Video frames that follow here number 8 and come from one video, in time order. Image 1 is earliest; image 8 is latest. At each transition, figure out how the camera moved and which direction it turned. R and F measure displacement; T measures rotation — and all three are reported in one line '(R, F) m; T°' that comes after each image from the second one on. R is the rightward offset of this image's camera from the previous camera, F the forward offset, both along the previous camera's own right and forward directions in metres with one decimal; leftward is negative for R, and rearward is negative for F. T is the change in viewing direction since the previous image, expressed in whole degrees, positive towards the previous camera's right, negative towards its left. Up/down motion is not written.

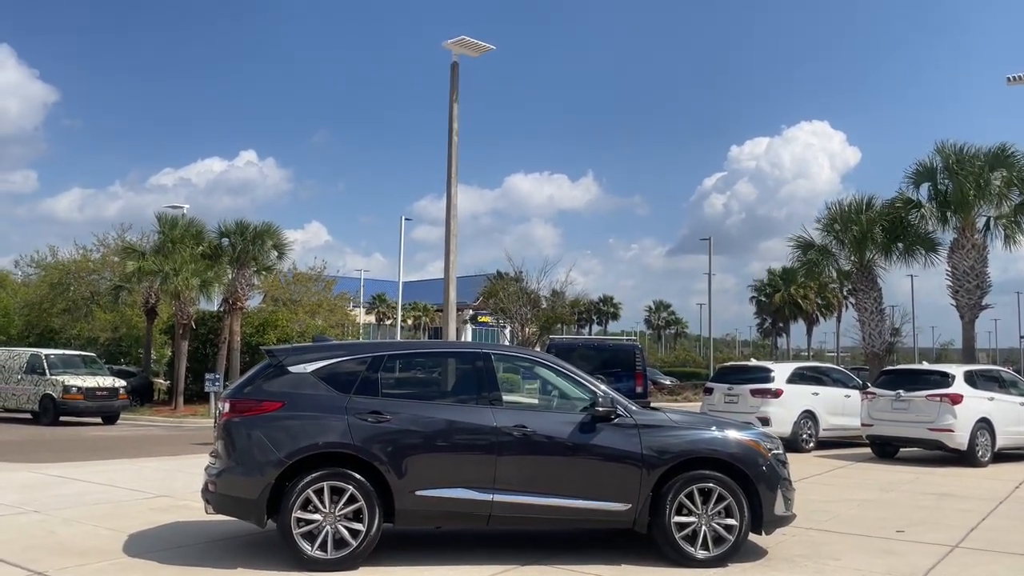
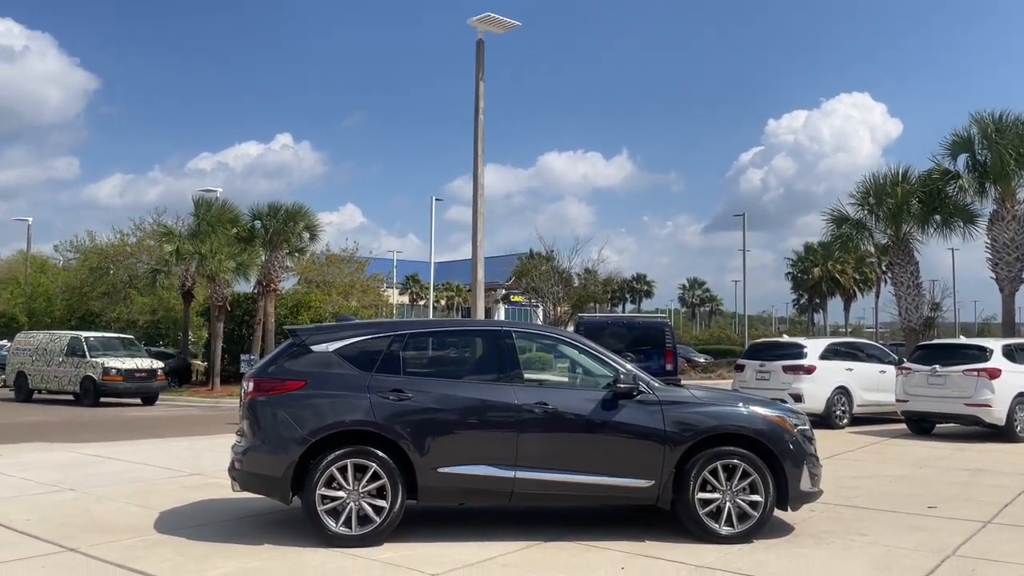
(+0.1, 0.0) m; -2°
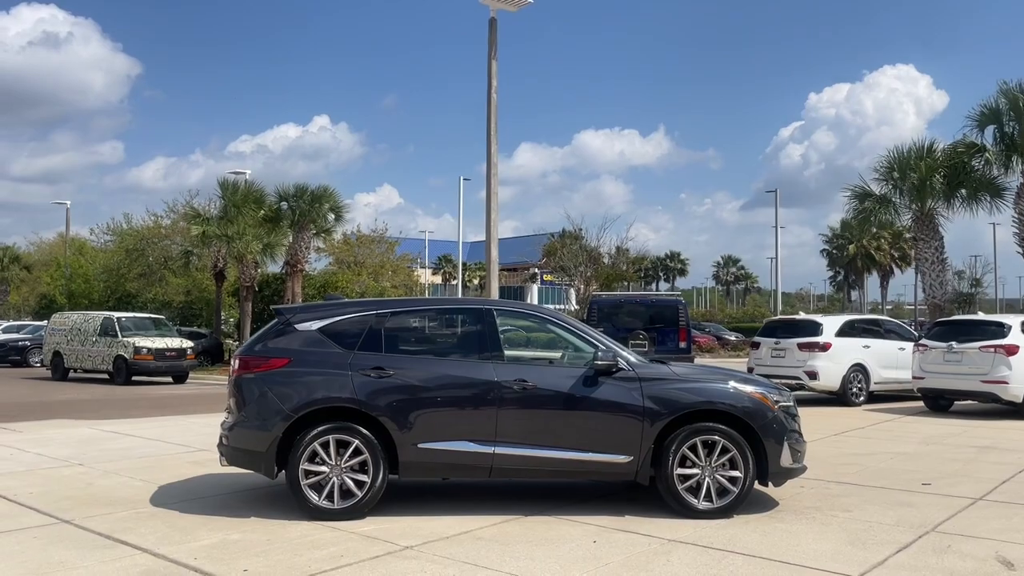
(+0.5, -0.1) m; -2°
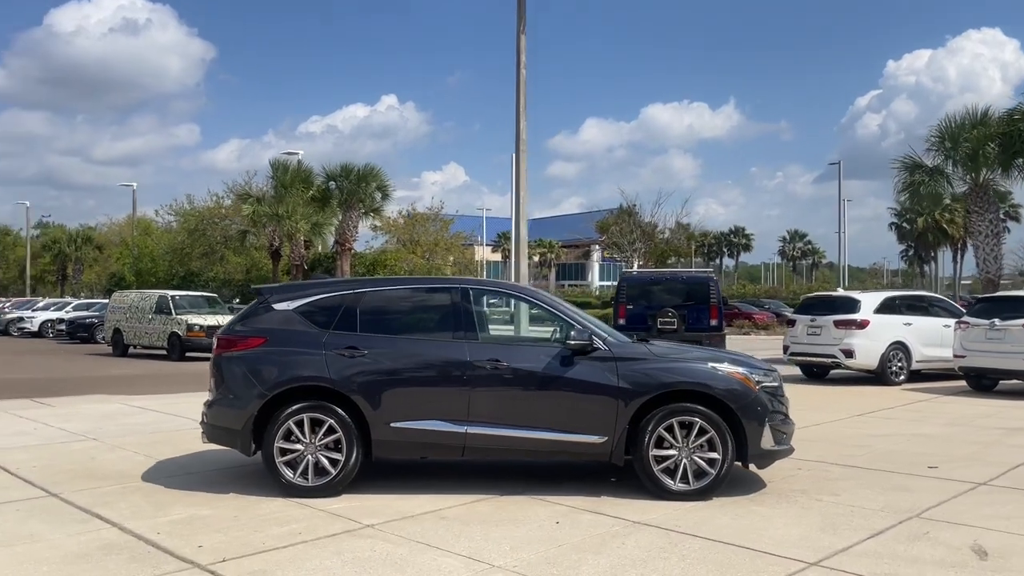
(+0.8, +0.1) m; -4°
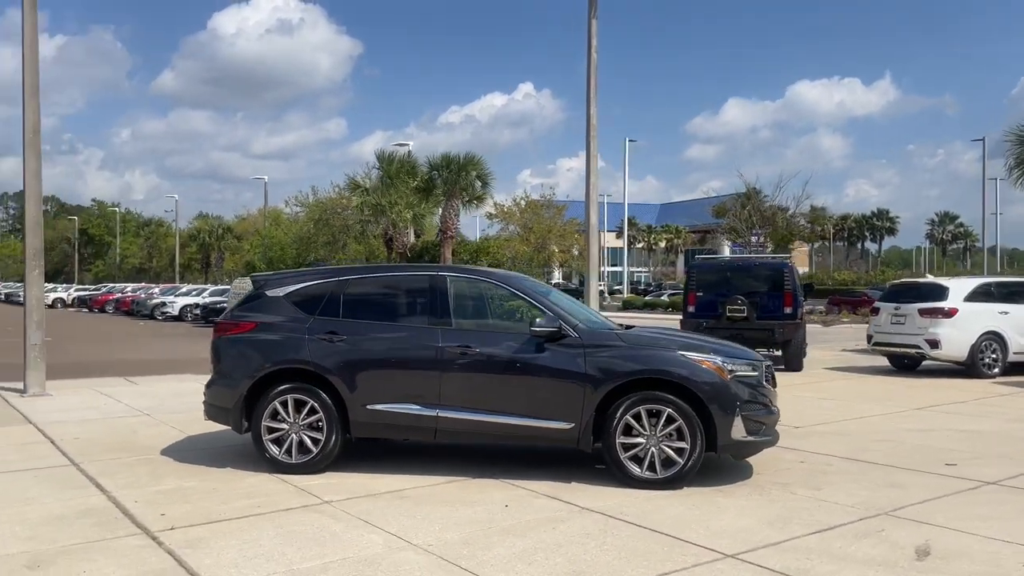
(+1.4, 0.0) m; -9°
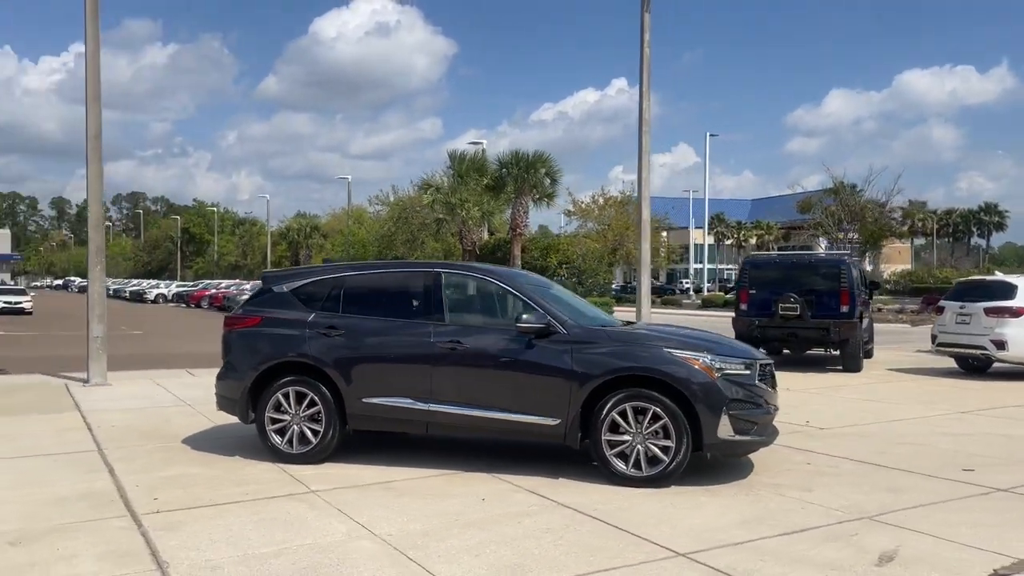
(+0.9, 0.0) m; -6°
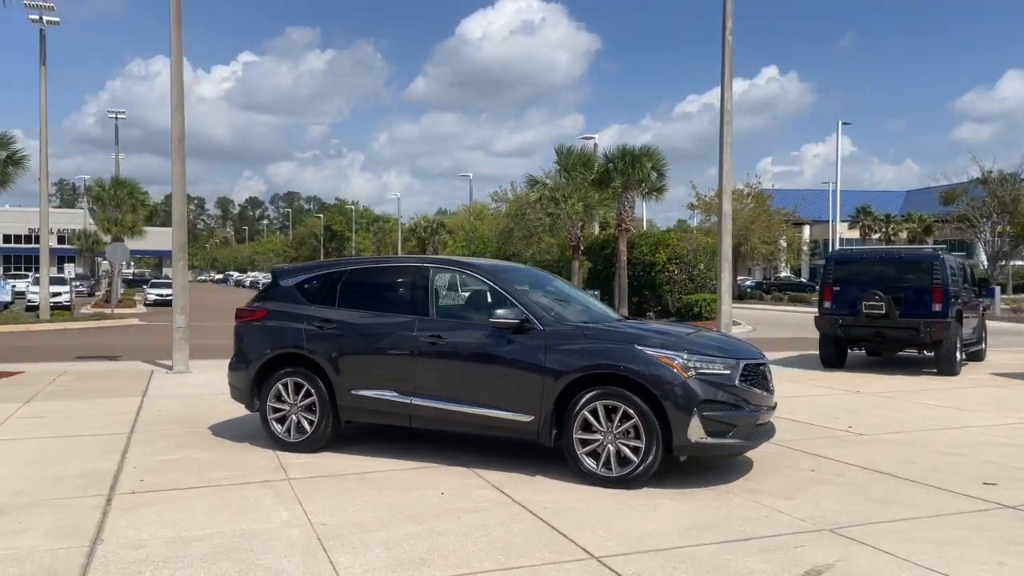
(+1.3, +0.1) m; -9°
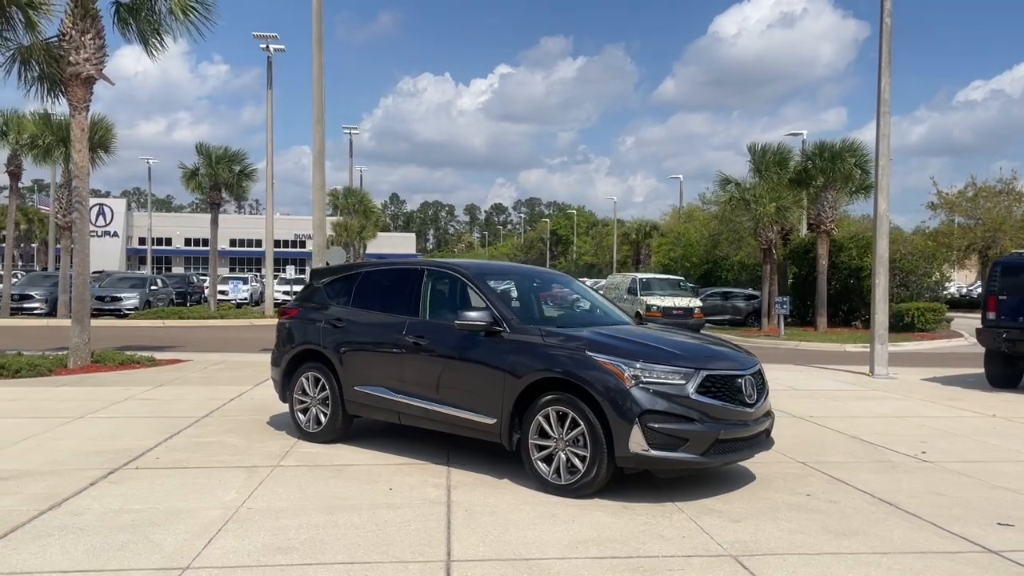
(+2.2, +0.3) m; -16°
